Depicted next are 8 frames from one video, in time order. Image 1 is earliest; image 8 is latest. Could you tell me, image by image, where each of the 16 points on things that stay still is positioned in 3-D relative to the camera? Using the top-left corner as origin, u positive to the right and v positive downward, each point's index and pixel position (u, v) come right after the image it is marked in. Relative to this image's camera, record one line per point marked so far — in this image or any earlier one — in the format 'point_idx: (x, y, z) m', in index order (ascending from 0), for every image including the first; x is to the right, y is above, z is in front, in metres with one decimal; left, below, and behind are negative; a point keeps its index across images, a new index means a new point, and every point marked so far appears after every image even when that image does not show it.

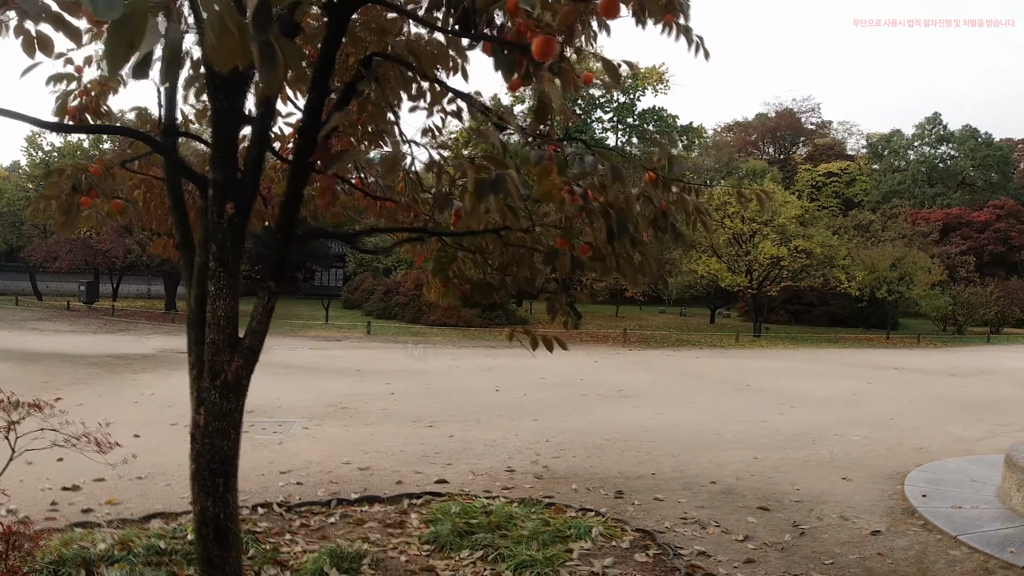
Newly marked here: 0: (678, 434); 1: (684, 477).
0: (+1.8, -1.6, +7.0) m
1: (+1.6, -1.7, +5.7) m
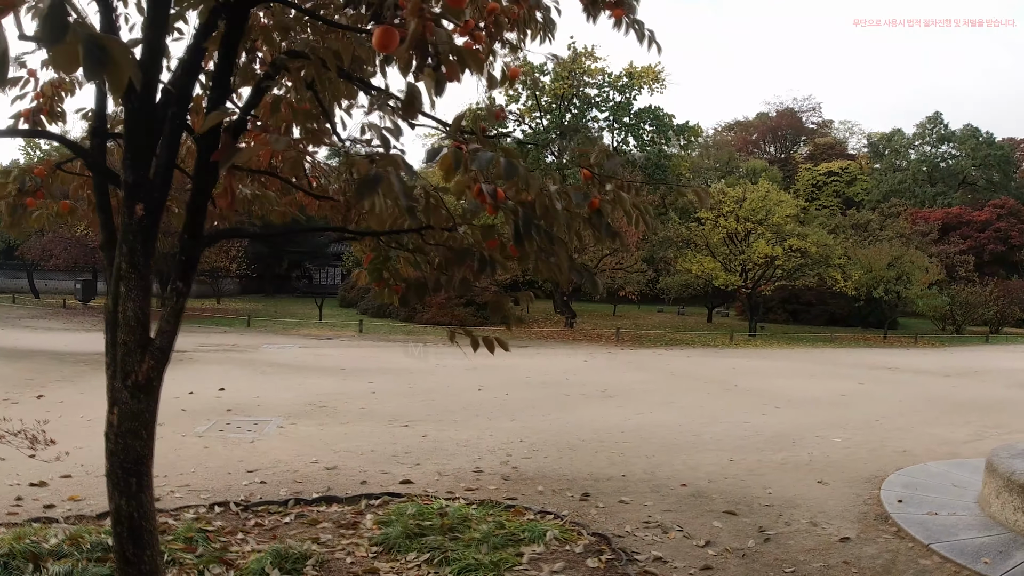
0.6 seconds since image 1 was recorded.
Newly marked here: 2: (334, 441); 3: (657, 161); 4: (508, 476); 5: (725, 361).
0: (+1.6, -1.6, +6.8) m
1: (+1.3, -1.7, +5.6) m
2: (-2.1, -1.8, +7.2) m
3: (+3.8, +3.4, +16.6) m
4: (0.0, -1.8, +5.8) m
5: (+4.0, -1.3, +11.7) m
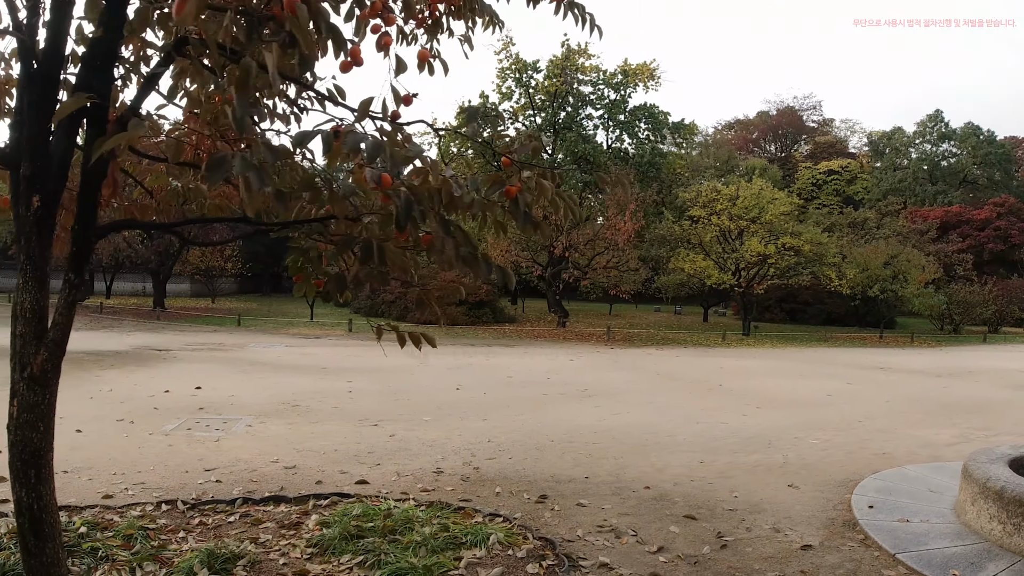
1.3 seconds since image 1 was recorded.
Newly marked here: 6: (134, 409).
0: (+1.2, -1.6, +6.6) m
1: (+0.9, -1.7, +5.3) m
2: (-2.4, -1.7, +7.1) m
3: (+3.6, +3.4, +16.3) m
4: (-0.4, -1.7, +5.6) m
5: (+3.7, -1.3, +11.4) m
6: (-5.3, -1.7, +8.8) m
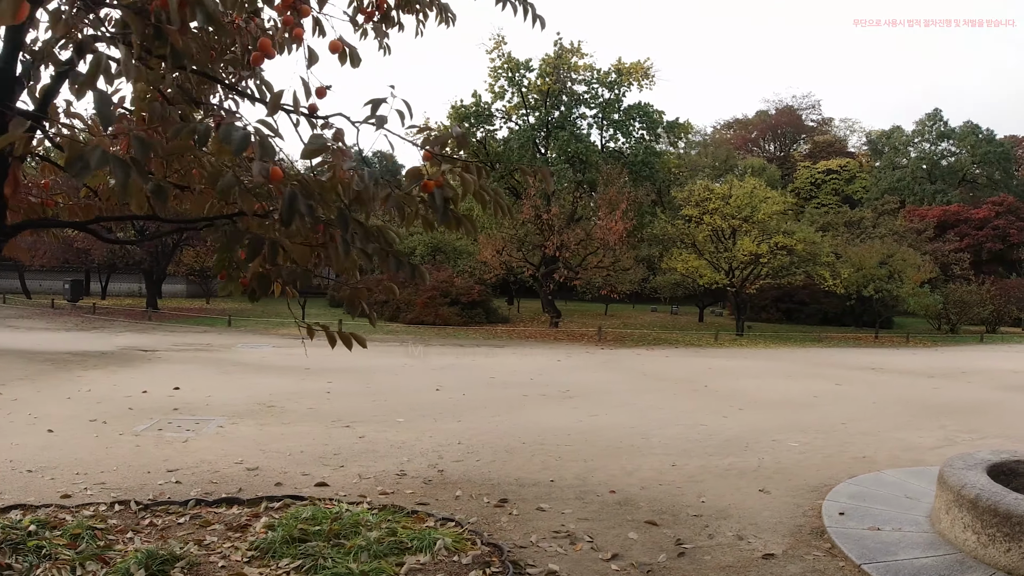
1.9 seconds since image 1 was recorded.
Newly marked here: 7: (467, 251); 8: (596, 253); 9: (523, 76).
0: (+0.9, -1.5, +6.4) m
1: (+0.6, -1.6, +5.2) m
2: (-2.7, -1.7, +6.9) m
3: (+3.4, +3.4, +16.1) m
4: (-0.7, -1.7, +5.5) m
5: (+3.4, -1.3, +11.2) m
6: (-5.6, -1.7, +8.7) m
7: (-1.3, +1.1, +18.1) m
8: (+2.0, +0.9, +15.0) m
9: (+0.3, +5.4, +16.1) m
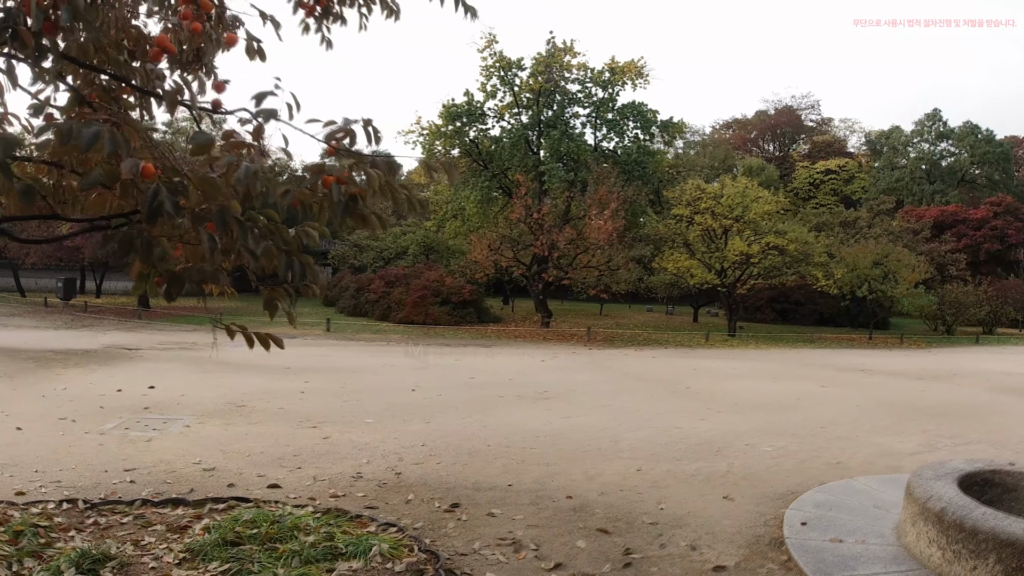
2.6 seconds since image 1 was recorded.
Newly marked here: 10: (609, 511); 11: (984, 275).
0: (+0.6, -1.5, +6.2) m
1: (+0.2, -1.6, +5.0) m
2: (-3.0, -1.7, +6.8) m
3: (+3.2, +3.4, +15.9) m
4: (-1.1, -1.6, +5.3) m
5: (+3.1, -1.3, +11.0) m
6: (-5.9, -1.6, +8.6) m
7: (-1.5, +1.1, +17.9) m
8: (+1.8, +0.9, +14.8) m
9: (+0.1, +5.4, +15.9) m
10: (+0.7, -1.6, +4.5) m
11: (+15.0, +0.4, +20.0) m
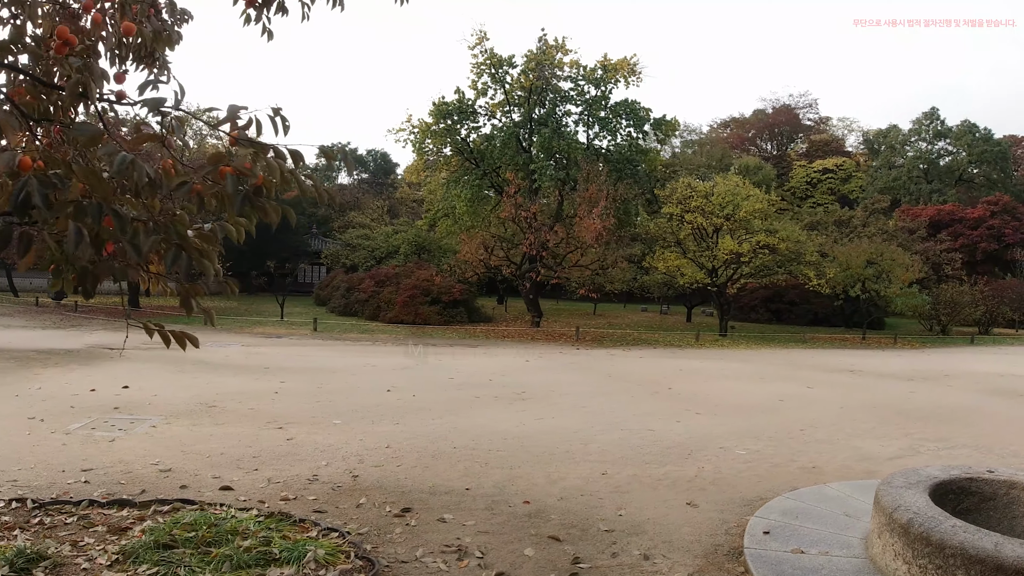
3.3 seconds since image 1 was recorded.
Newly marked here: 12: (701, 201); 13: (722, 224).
0: (+0.2, -1.5, +6.0) m
1: (-0.1, -1.6, +4.8) m
2: (-3.4, -1.6, +6.6) m
3: (+2.9, +3.4, +15.7) m
4: (-1.4, -1.6, +5.1) m
5: (+2.8, -1.3, +10.8) m
6: (-6.2, -1.6, +8.4) m
7: (-1.8, +1.1, +17.7) m
8: (+1.5, +0.9, +14.6) m
9: (-0.2, +5.4, +15.7) m
10: (+0.4, -1.6, +4.3) m
11: (+14.8, +0.4, +19.7) m
12: (+3.9, +1.8, +12.8) m
13: (+4.3, +1.3, +12.8) m
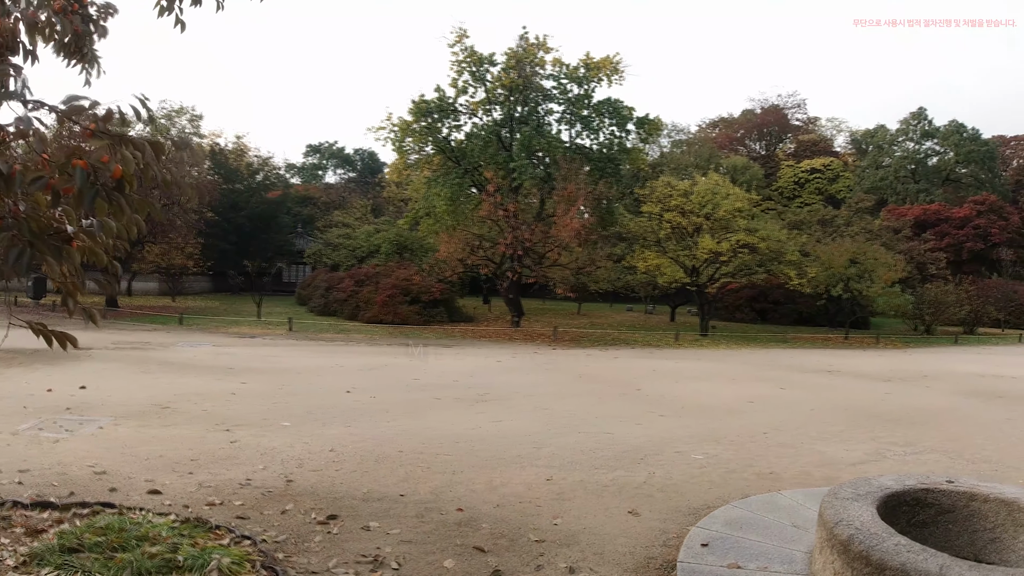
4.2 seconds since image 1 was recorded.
0: (-0.2, -1.5, +5.8) m
1: (-0.6, -1.6, +4.6) m
2: (-3.8, -1.6, +6.4) m
3: (+2.5, +3.4, +15.5) m
4: (-1.9, -1.6, +4.9) m
5: (+2.4, -1.3, +10.6) m
6: (-6.7, -1.6, +8.2) m
7: (-2.2, +1.1, +17.5) m
8: (+1.1, +0.9, +14.4) m
9: (-0.6, +5.4, +15.5) m
10: (-0.1, -1.6, +4.1) m
11: (+14.3, +0.3, +19.5) m
12: (+3.4, +1.8, +12.6) m
13: (+3.8, +1.3, +12.6) m
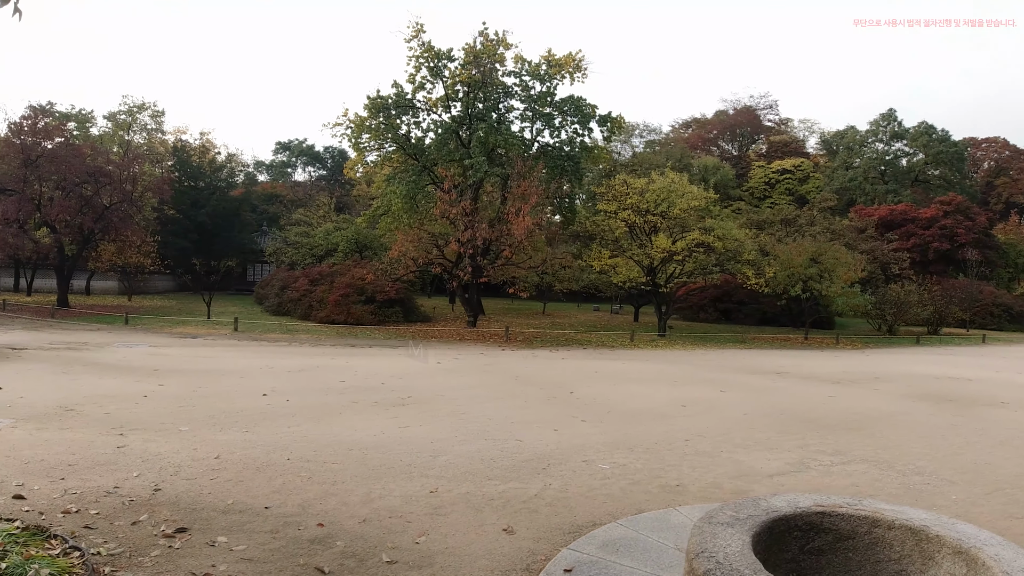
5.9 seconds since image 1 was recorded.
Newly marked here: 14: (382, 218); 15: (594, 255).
0: (-1.1, -1.4, +5.4) m
1: (-1.4, -1.5, +4.2) m
2: (-4.7, -1.6, +5.9) m
3: (+1.5, +3.3, +15.2) m
4: (-2.7, -1.5, +4.5) m
5: (+1.4, -1.3, +10.2) m
6: (-7.6, -1.5, +7.7) m
7: (-3.3, +1.1, +17.1) m
8: (+0.1, +0.9, +14.0) m
9: (-1.6, +5.4, +15.1) m
10: (-0.9, -1.5, +3.7) m
11: (+13.3, +0.3, +19.3) m
12: (+2.5, +1.8, +12.3) m
13: (+2.9, +1.3, +12.3) m
14: (-3.4, +1.8, +16.3) m
15: (+1.8, +0.7, +13.2) m
